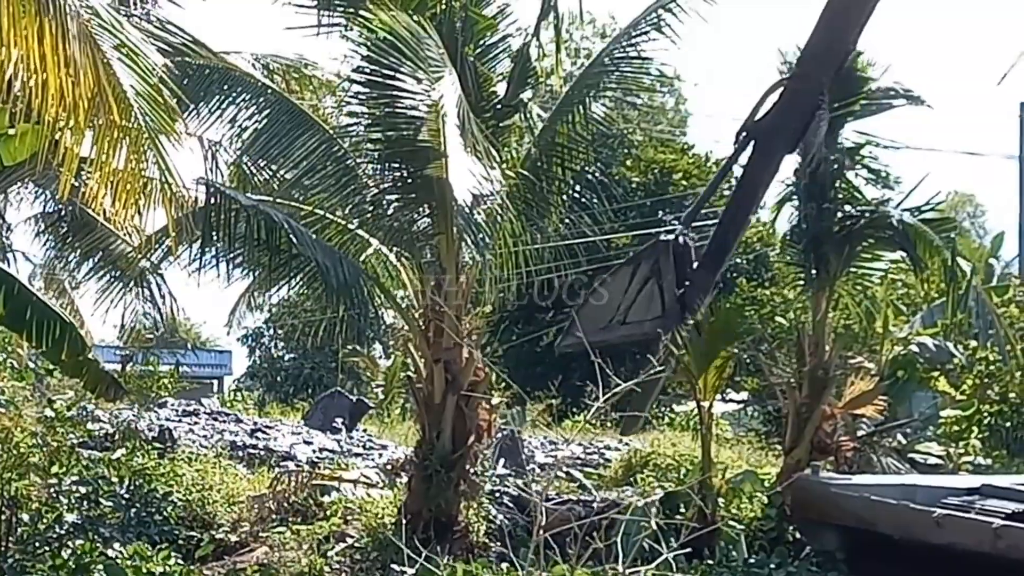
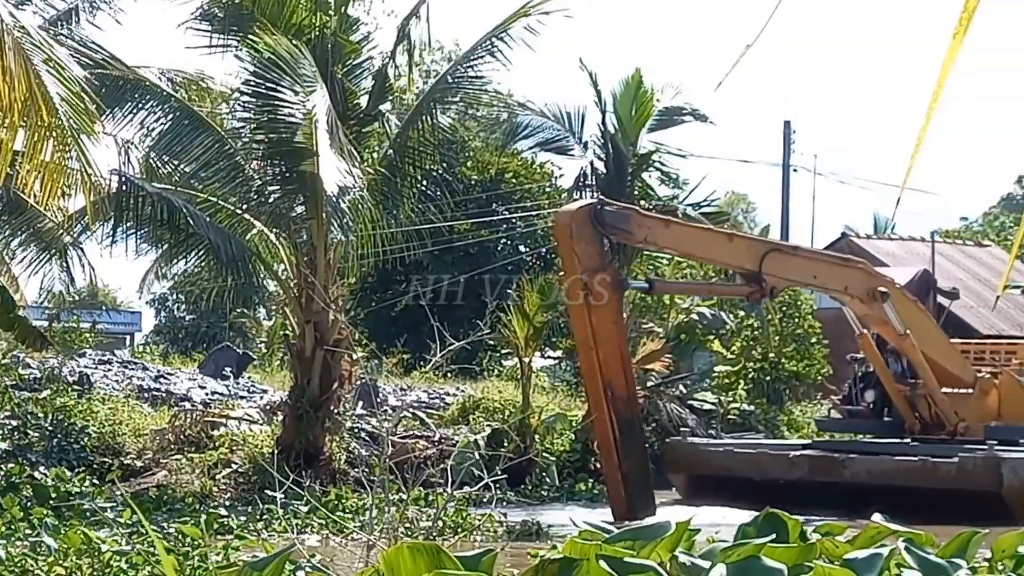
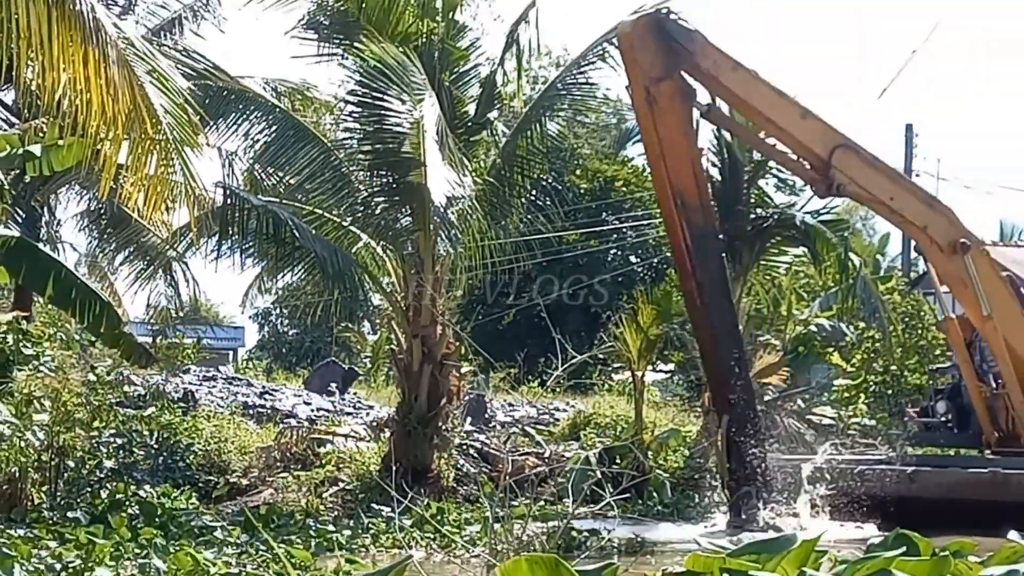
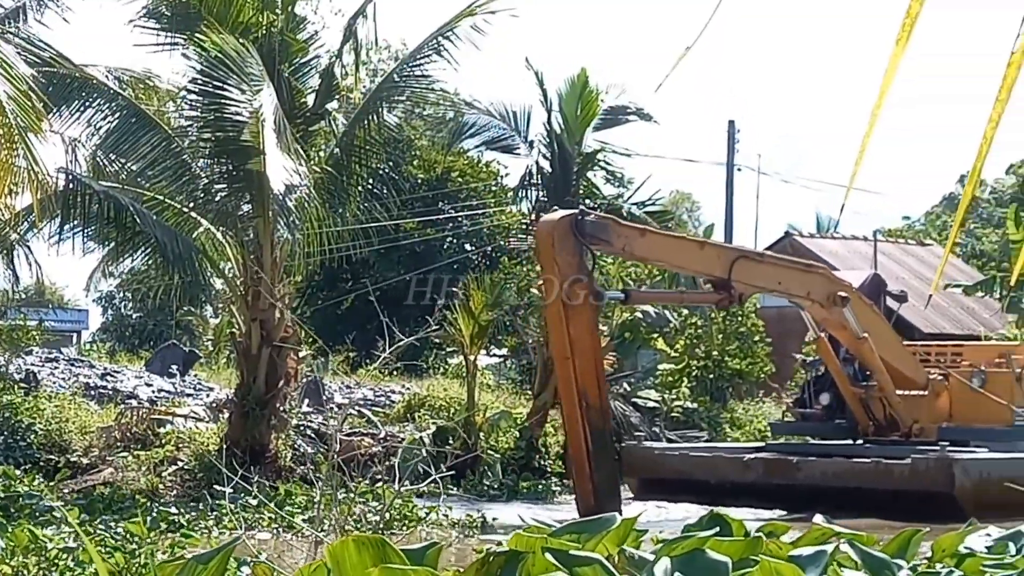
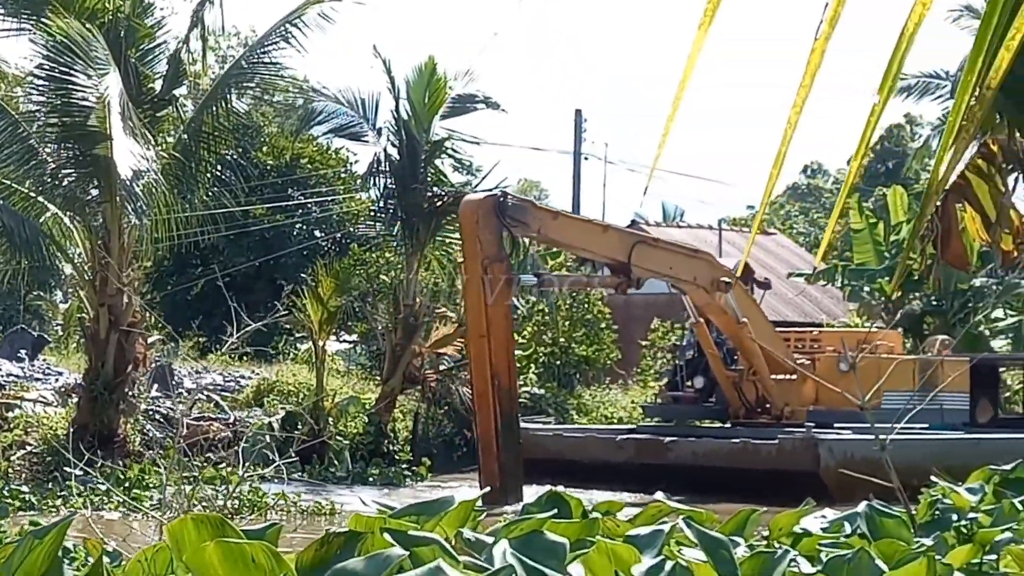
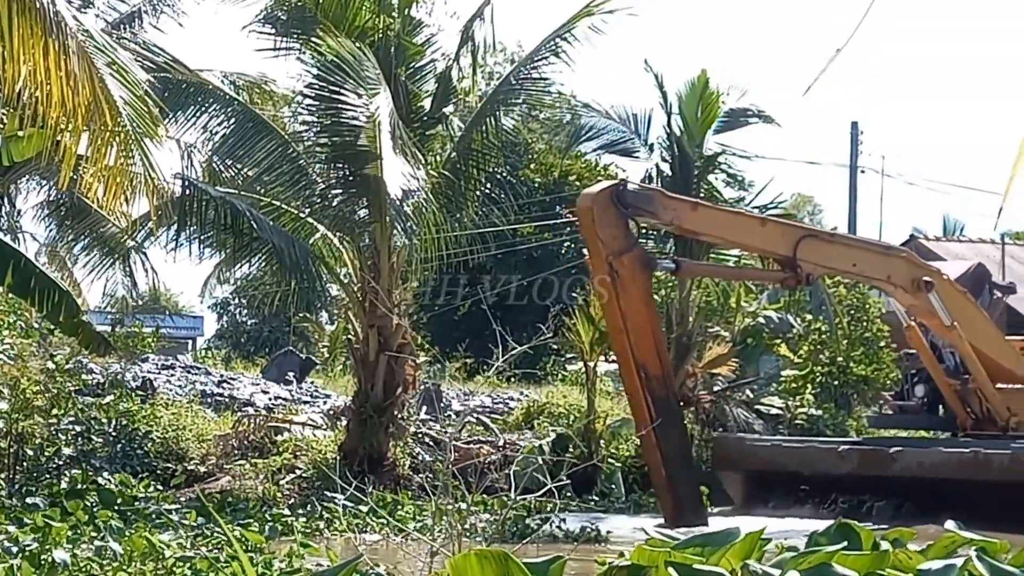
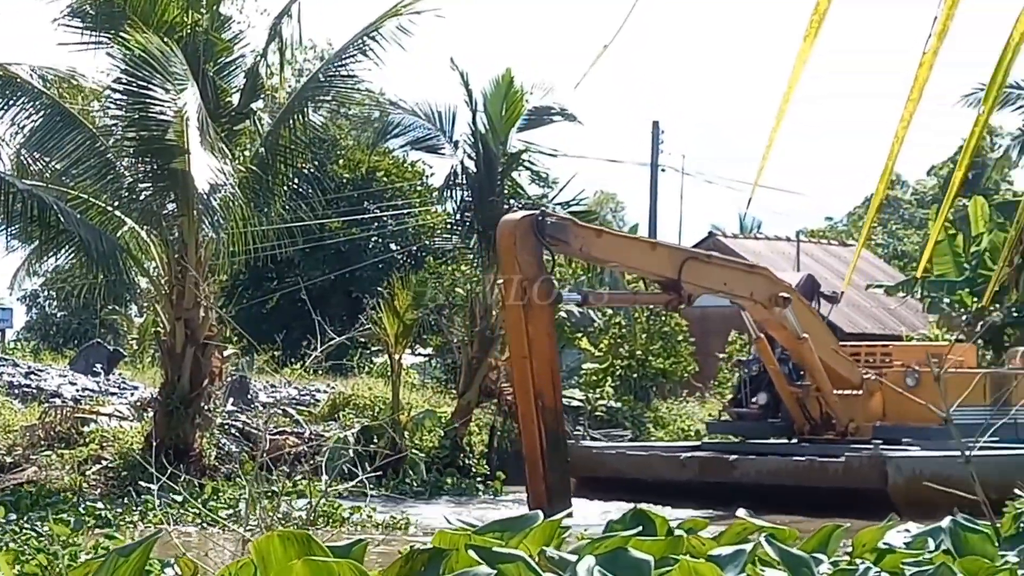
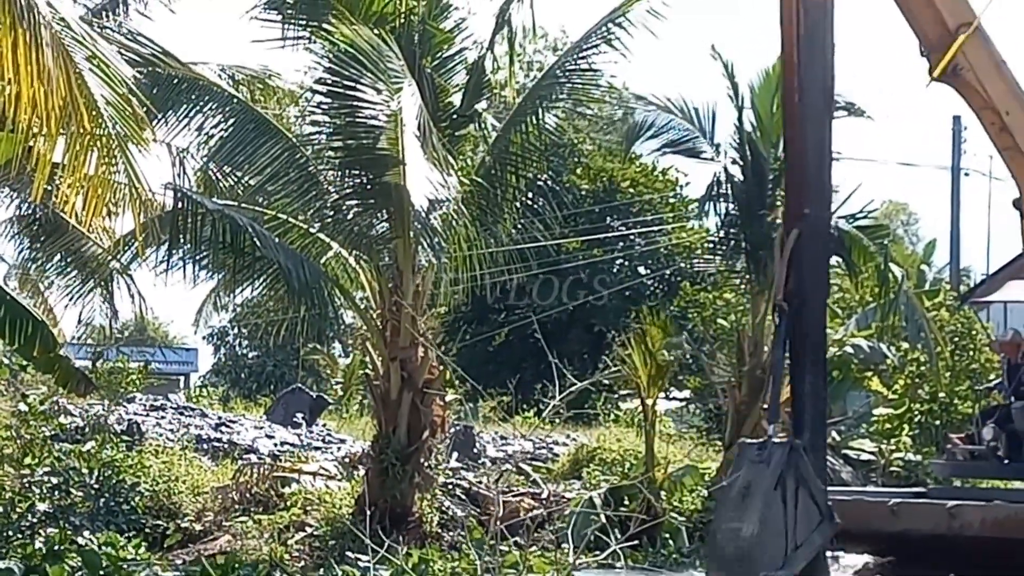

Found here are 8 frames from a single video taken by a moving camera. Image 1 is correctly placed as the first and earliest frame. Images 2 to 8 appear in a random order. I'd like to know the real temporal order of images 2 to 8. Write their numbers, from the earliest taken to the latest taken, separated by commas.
8, 3, 6, 2, 4, 7, 5
